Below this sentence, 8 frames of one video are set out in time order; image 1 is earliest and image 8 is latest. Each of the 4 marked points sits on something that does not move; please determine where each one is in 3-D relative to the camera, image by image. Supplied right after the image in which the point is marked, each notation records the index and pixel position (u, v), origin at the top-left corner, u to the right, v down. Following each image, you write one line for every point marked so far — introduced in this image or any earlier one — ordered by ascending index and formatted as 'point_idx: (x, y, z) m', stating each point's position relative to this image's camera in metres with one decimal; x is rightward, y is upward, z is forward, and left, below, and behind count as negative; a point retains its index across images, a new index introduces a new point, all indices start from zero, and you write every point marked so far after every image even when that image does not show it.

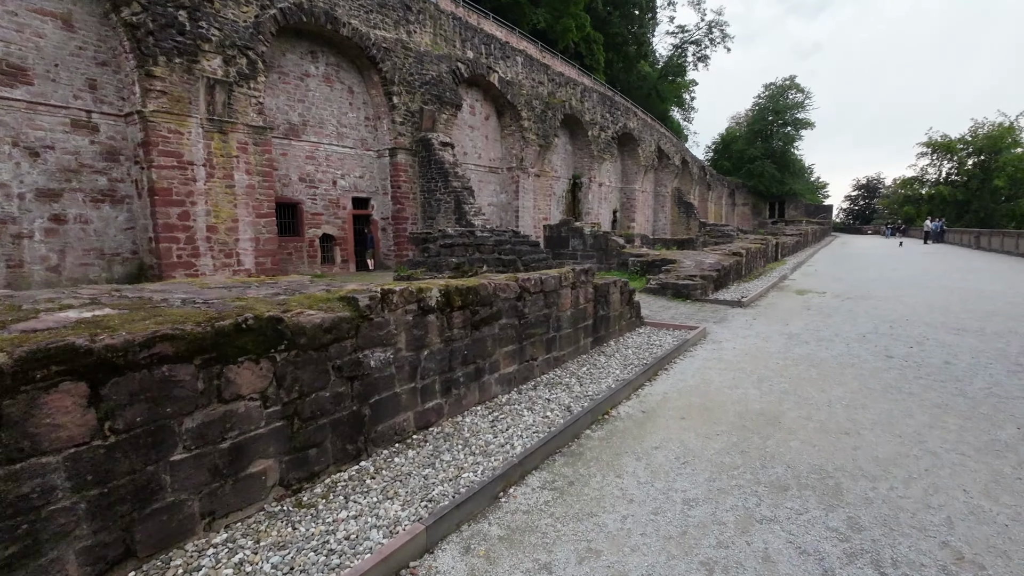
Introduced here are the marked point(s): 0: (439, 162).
0: (-2.5, +4.3, +16.7) m
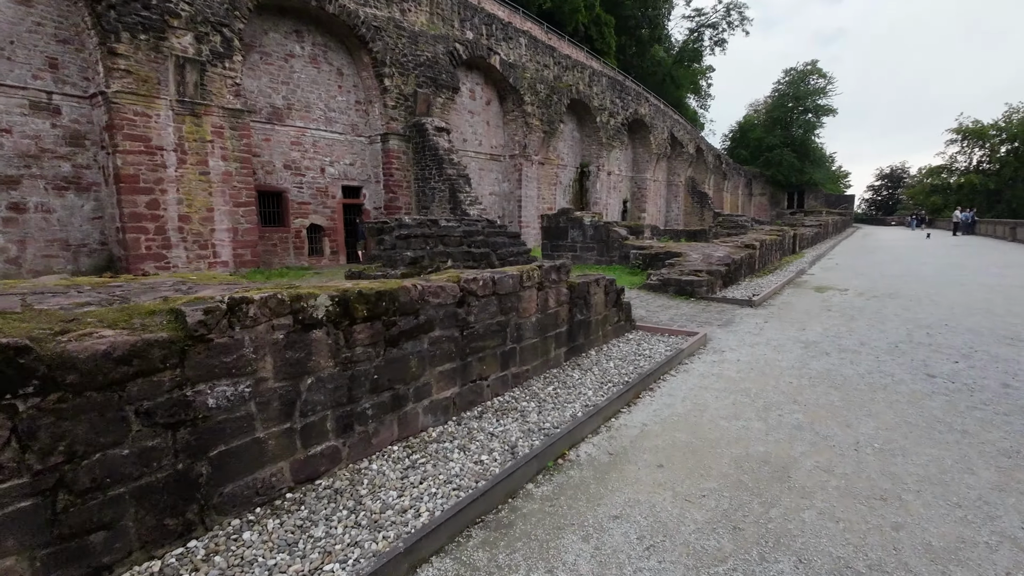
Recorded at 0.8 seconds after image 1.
0: (-2.6, +4.5, +15.8) m
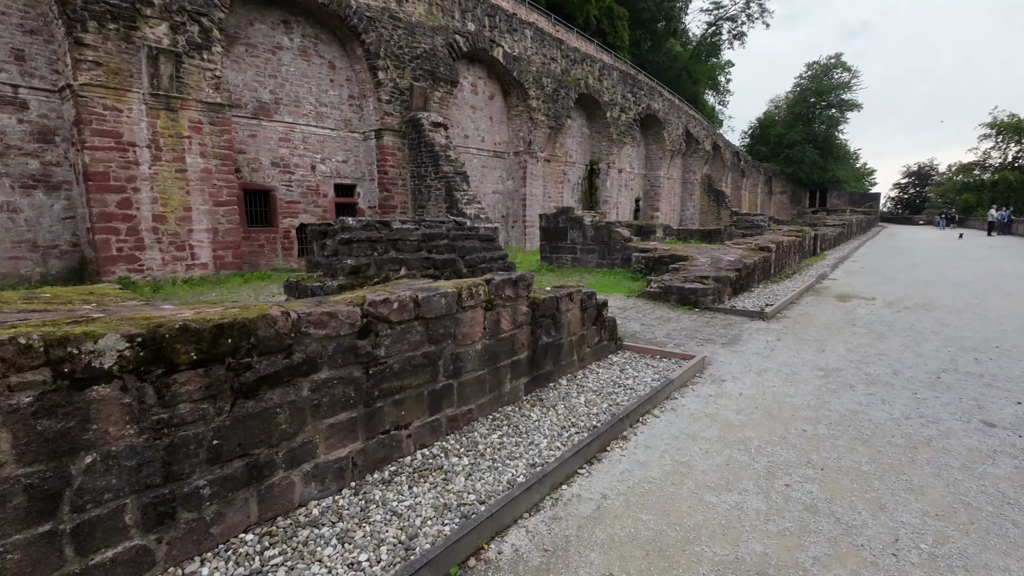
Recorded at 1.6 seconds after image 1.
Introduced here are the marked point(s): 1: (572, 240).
0: (-2.6, +4.4, +15.1) m
1: (+1.5, +1.2, +12.2) m
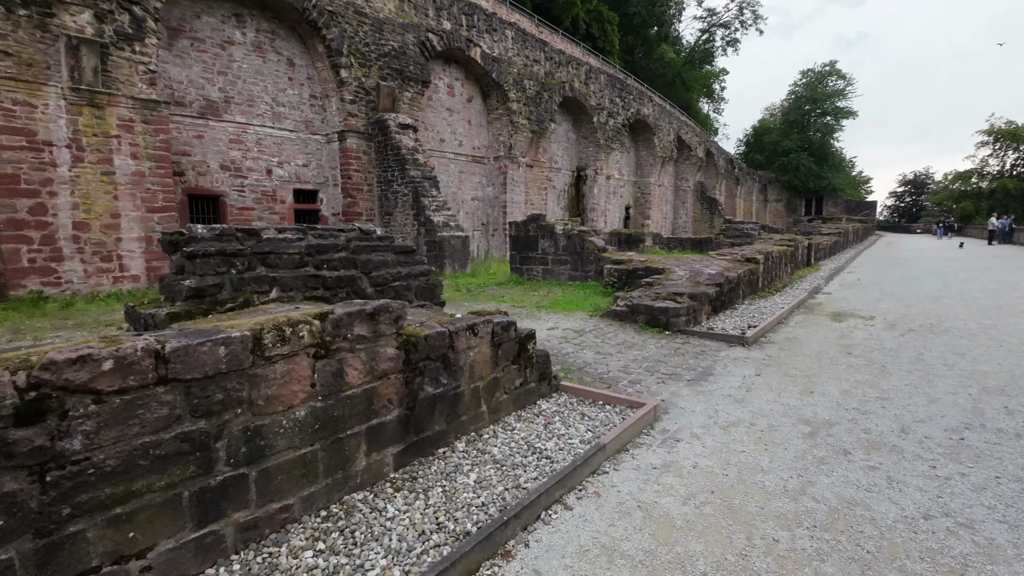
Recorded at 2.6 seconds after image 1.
0: (-3.4, +4.1, +14.1) m
1: (+0.7, +0.9, +11.2) m
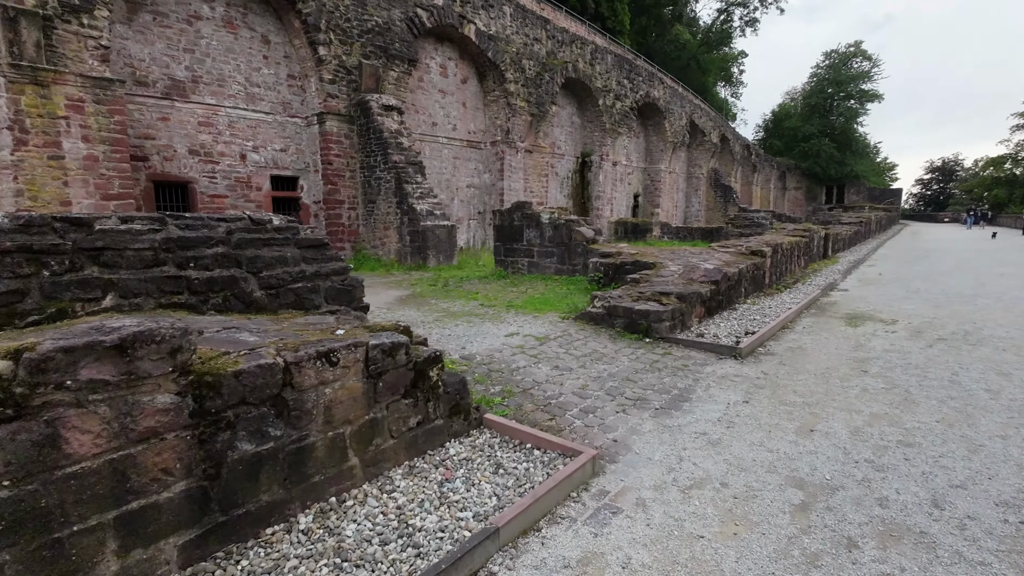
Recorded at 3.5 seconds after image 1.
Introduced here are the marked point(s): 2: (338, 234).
0: (-3.7, +4.3, +13.2) m
1: (+0.3, +1.0, +10.3) m
2: (-4.9, +1.5, +13.7) m
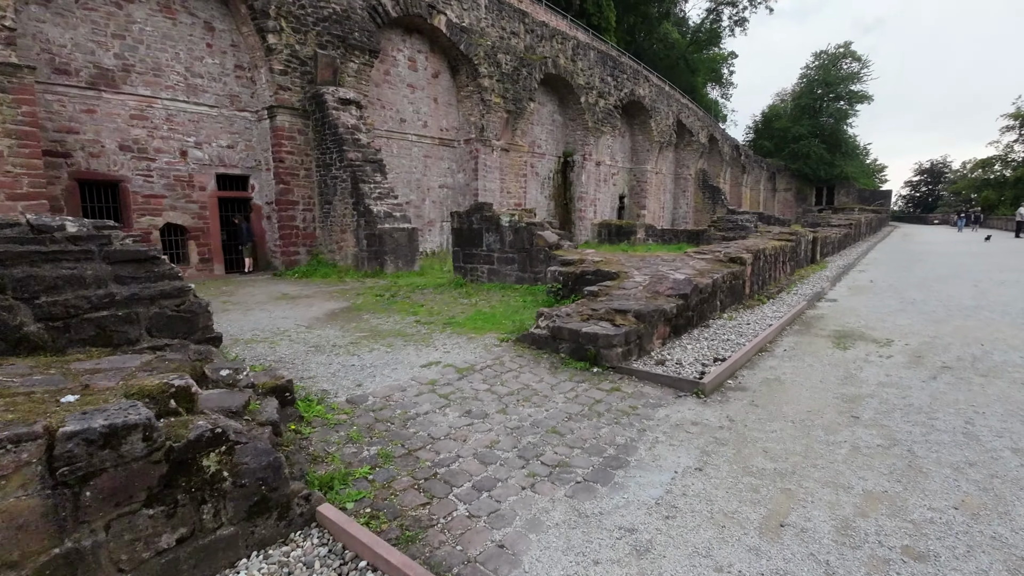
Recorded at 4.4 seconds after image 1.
0: (-4.5, +4.1, +12.2) m
1: (-0.5, +0.8, +9.3) m
2: (-5.8, +1.3, +12.7) m
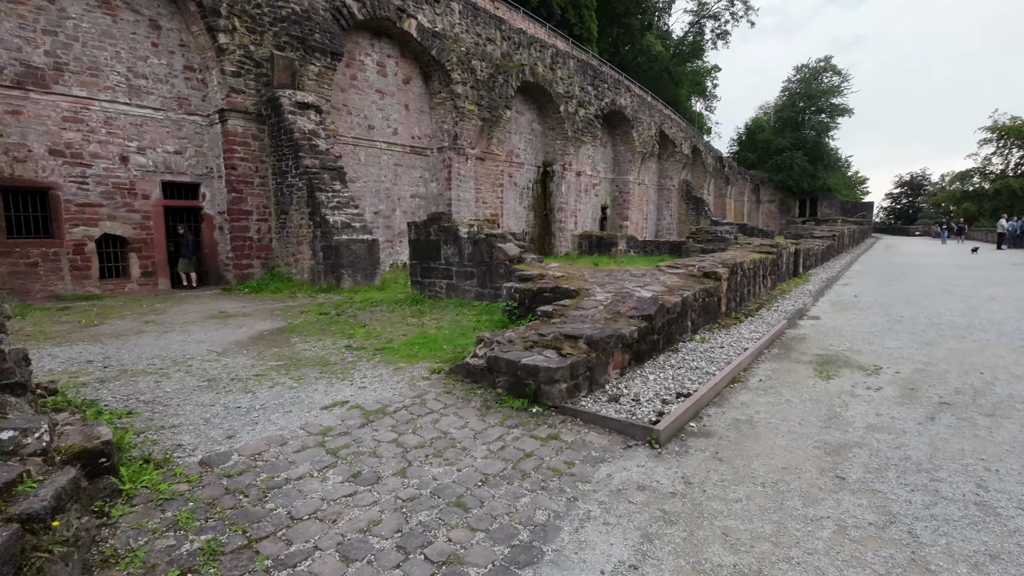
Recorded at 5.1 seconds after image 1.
0: (-5.3, +3.7, +11.5) m
1: (-1.2, +0.5, +8.6) m
2: (-6.6, +0.9, +11.9) m
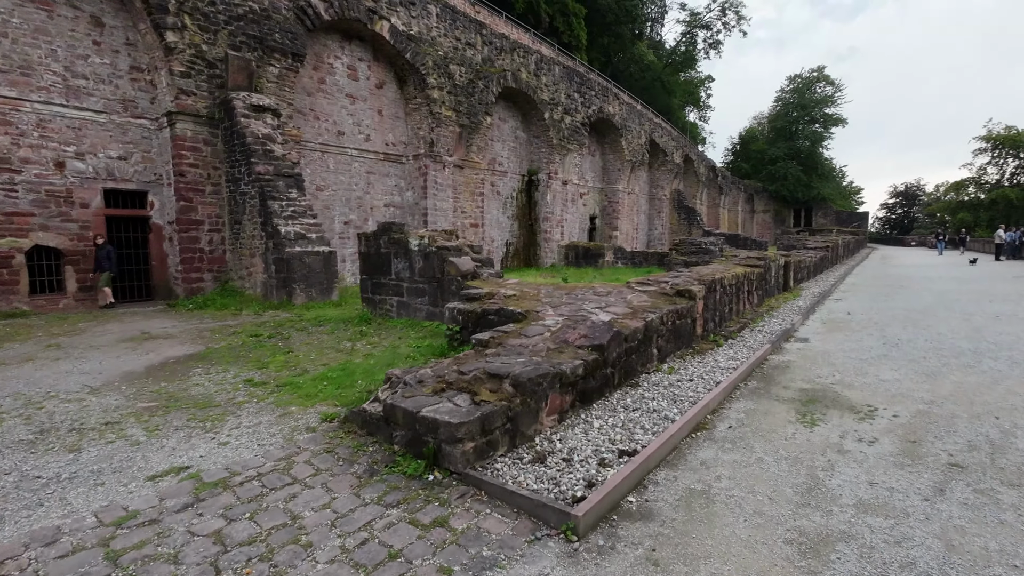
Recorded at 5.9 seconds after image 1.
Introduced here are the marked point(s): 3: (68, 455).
0: (-6.0, +3.4, +10.7) m
1: (-1.8, +0.2, +7.8) m
2: (-7.3, +0.6, +11.1) m
3: (-2.8, -1.0, +3.1) m
